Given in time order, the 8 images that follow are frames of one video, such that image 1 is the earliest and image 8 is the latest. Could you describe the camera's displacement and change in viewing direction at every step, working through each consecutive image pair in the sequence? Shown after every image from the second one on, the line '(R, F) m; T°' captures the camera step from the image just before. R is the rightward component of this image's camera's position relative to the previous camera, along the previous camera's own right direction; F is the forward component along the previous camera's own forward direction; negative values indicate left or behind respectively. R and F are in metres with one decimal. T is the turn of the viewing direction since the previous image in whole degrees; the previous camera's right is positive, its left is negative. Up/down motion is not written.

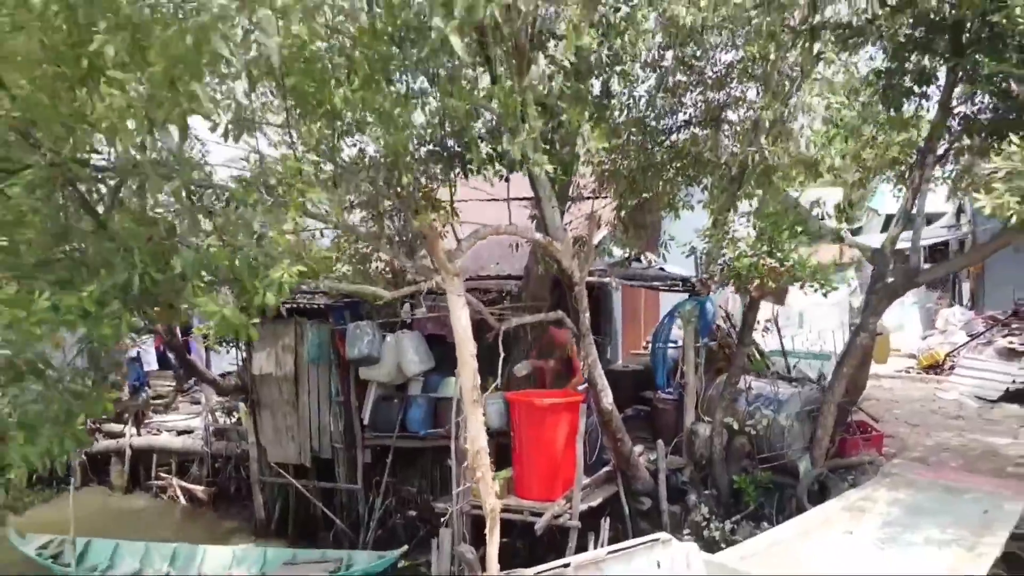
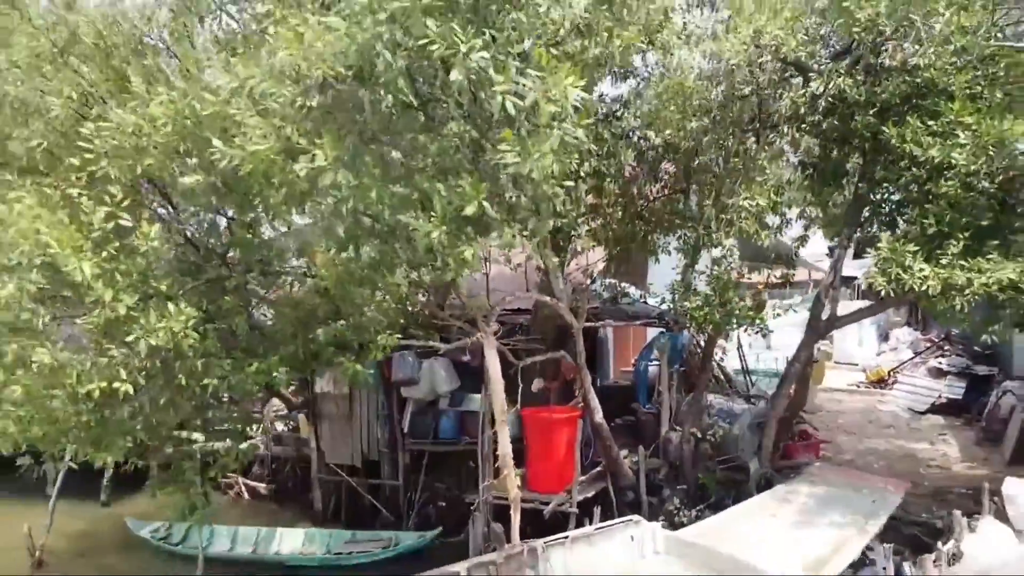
(-0.1, -2.0) m; 0°
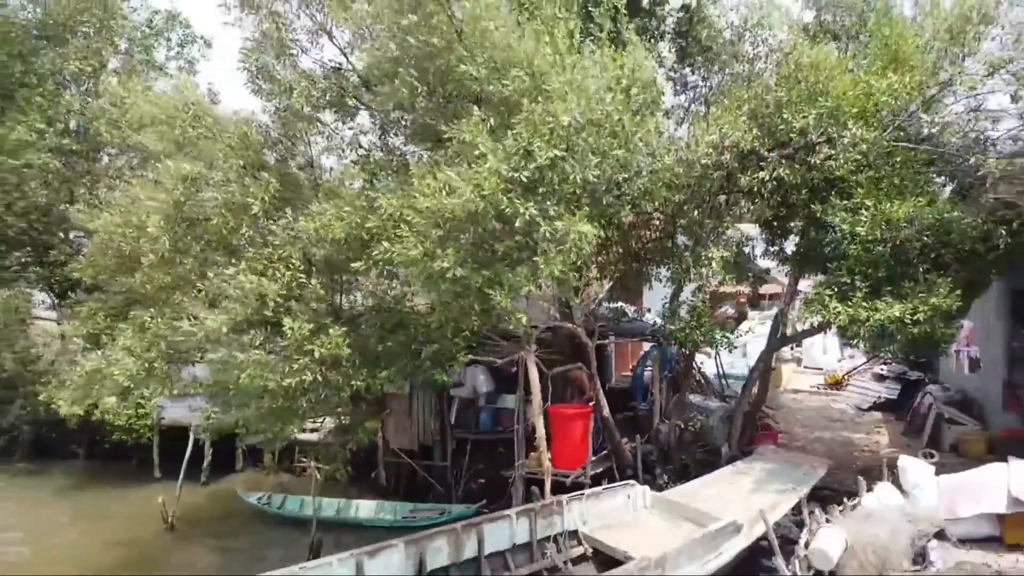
(-0.3, -2.8) m; 0°
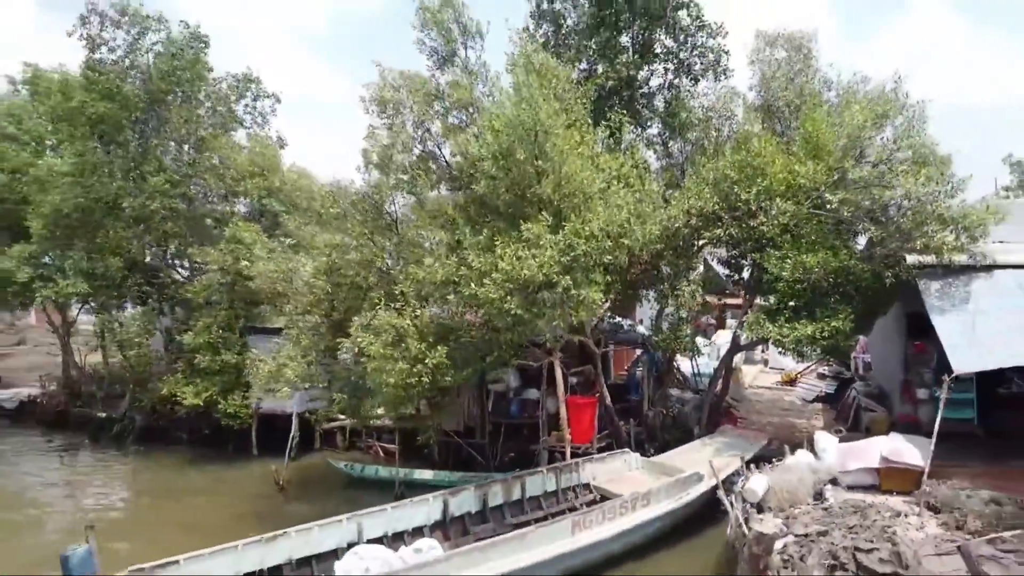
(-0.3, -4.1) m; 0°
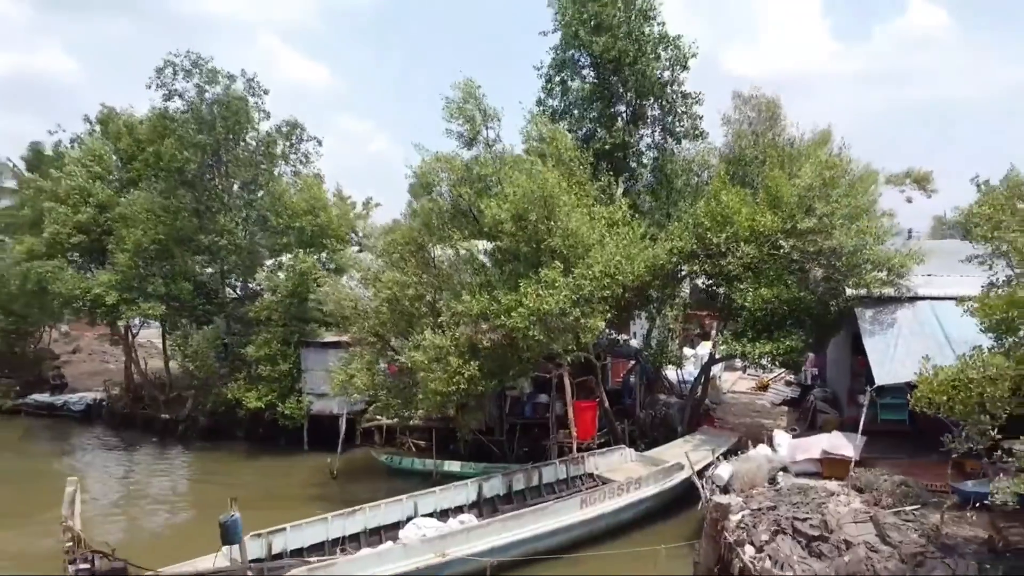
(-0.2, -3.3) m; 0°
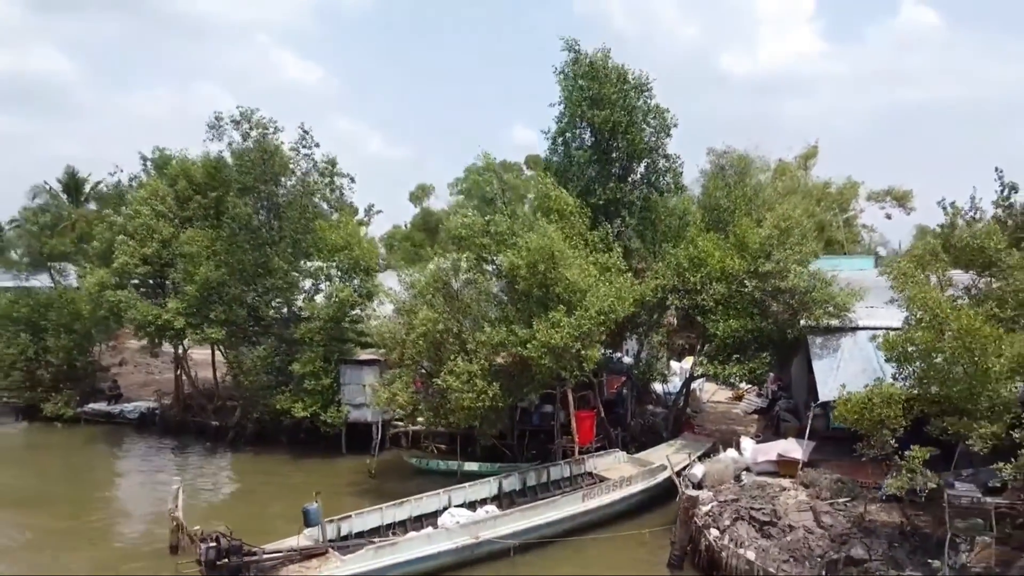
(-0.2, -3.6) m; 0°
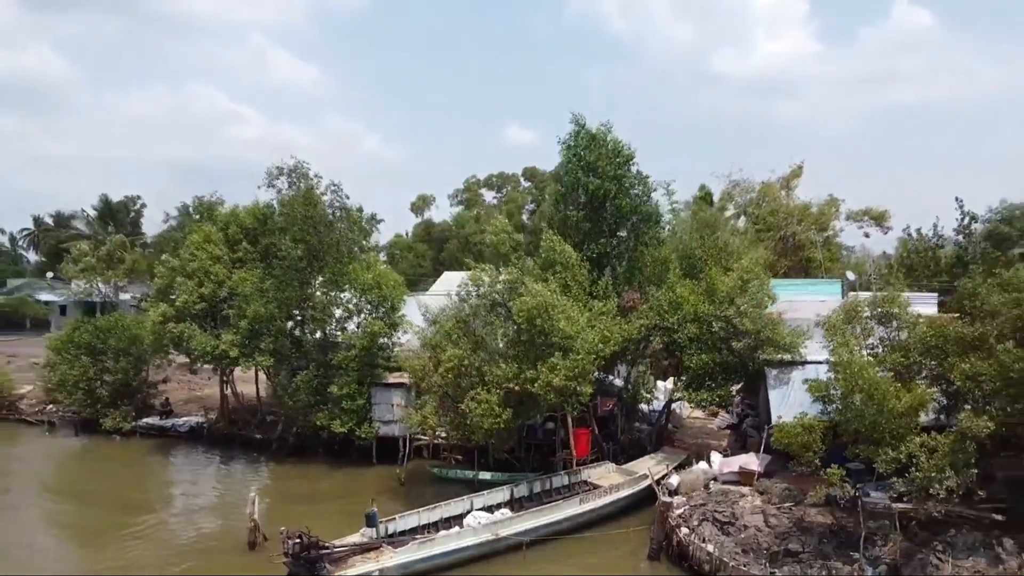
(-0.2, -4.3) m; 0°
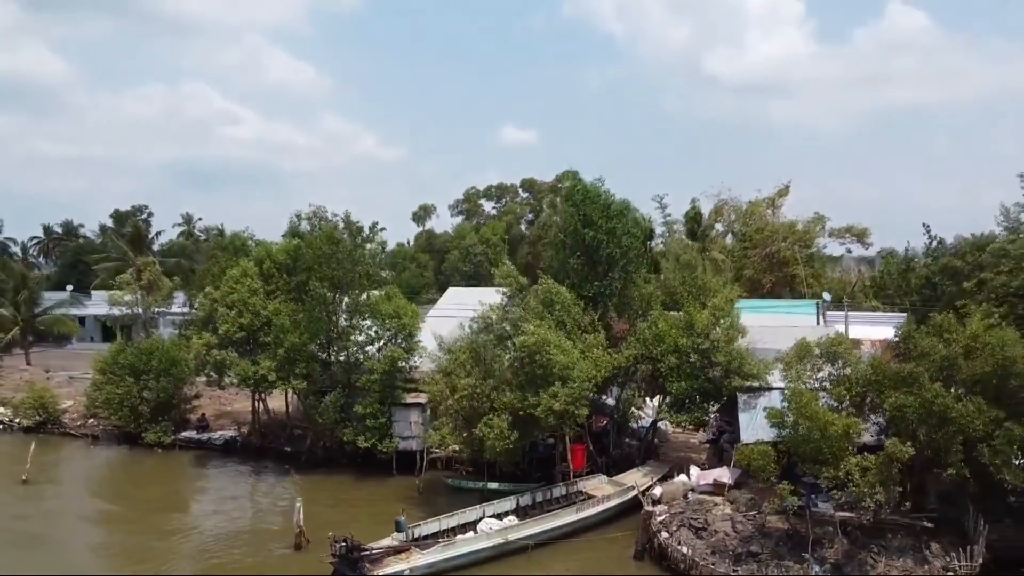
(-0.2, -3.8) m; 0°
